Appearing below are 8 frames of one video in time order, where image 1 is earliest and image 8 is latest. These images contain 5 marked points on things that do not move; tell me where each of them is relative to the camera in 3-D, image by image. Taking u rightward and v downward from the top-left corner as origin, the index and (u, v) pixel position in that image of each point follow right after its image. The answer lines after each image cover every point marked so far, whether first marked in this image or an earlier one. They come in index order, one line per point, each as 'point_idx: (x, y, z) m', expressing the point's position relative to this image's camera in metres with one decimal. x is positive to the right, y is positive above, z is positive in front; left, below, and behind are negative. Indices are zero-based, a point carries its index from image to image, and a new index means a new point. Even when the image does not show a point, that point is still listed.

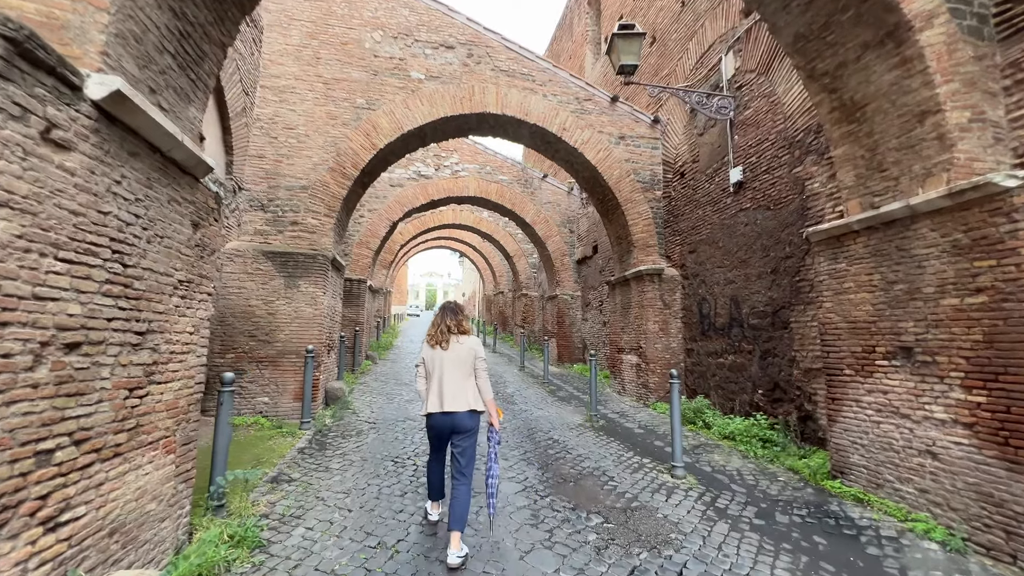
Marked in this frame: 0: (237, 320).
0: (-3.7, -0.4, +6.1) m
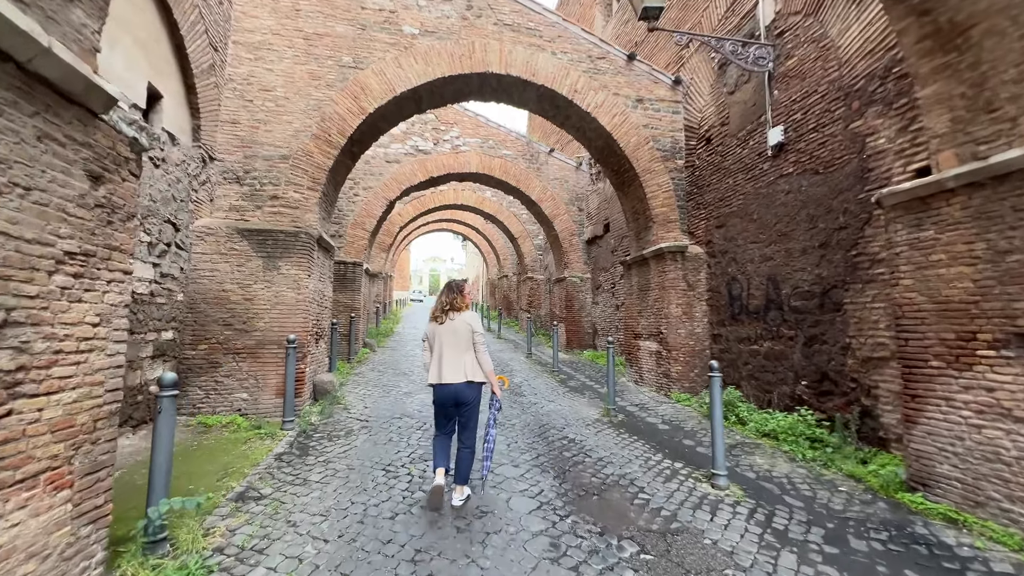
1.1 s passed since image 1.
0: (-3.6, -0.2, +5.4) m
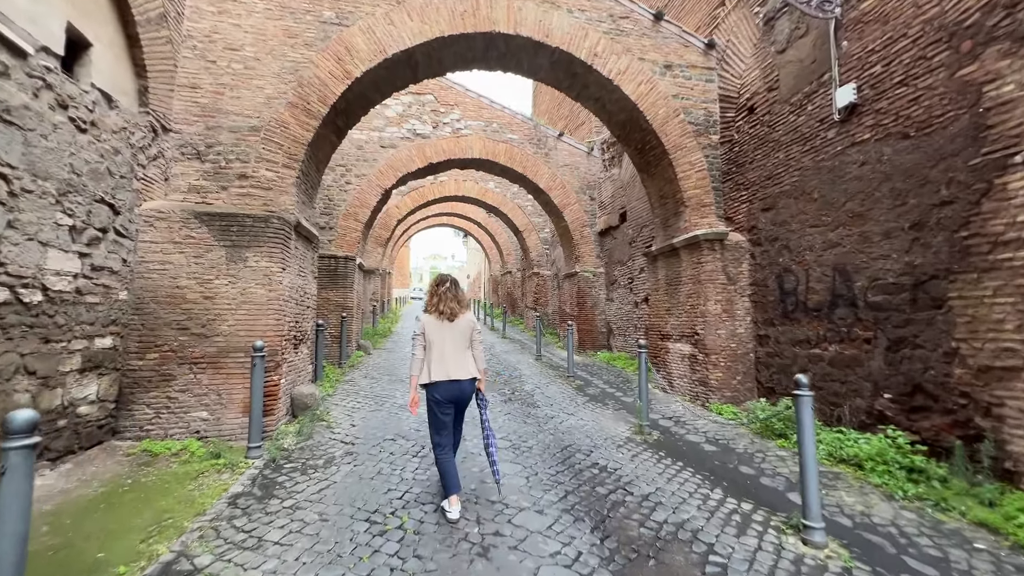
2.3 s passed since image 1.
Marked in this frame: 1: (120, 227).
0: (-3.4, -0.2, +4.4) m
1: (-3.6, +0.6, +4.2) m
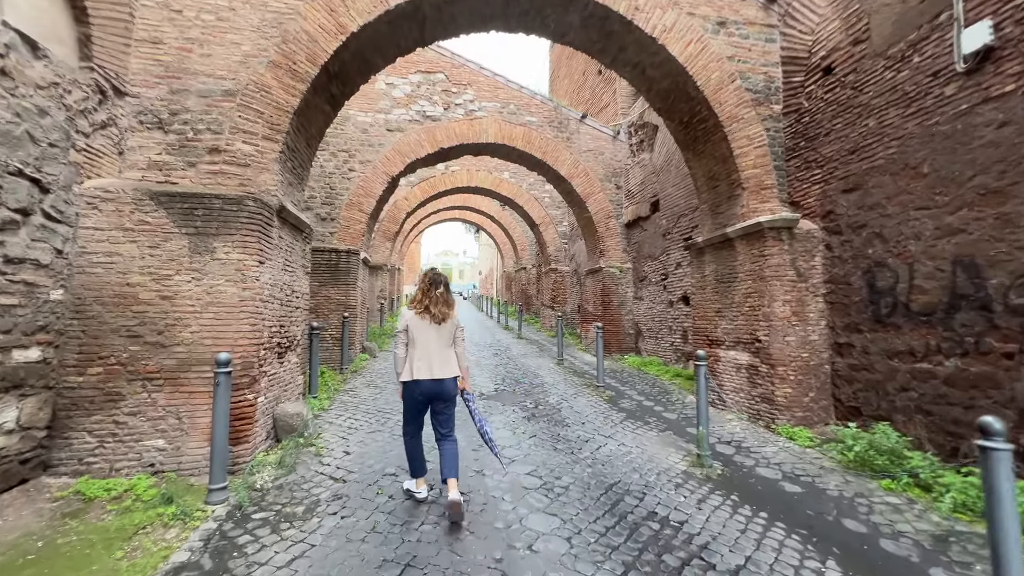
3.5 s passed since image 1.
0: (-3.2, -0.2, +3.6) m
1: (-3.4, +0.6, +3.3) m
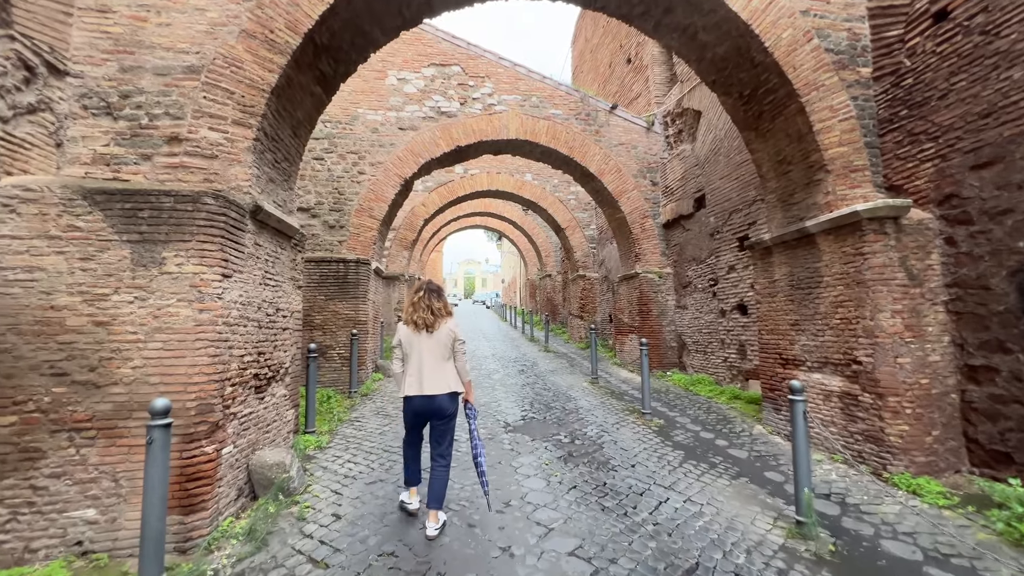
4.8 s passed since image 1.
0: (-3.0, -0.3, +2.8) m
1: (-3.2, +0.4, +2.6) m
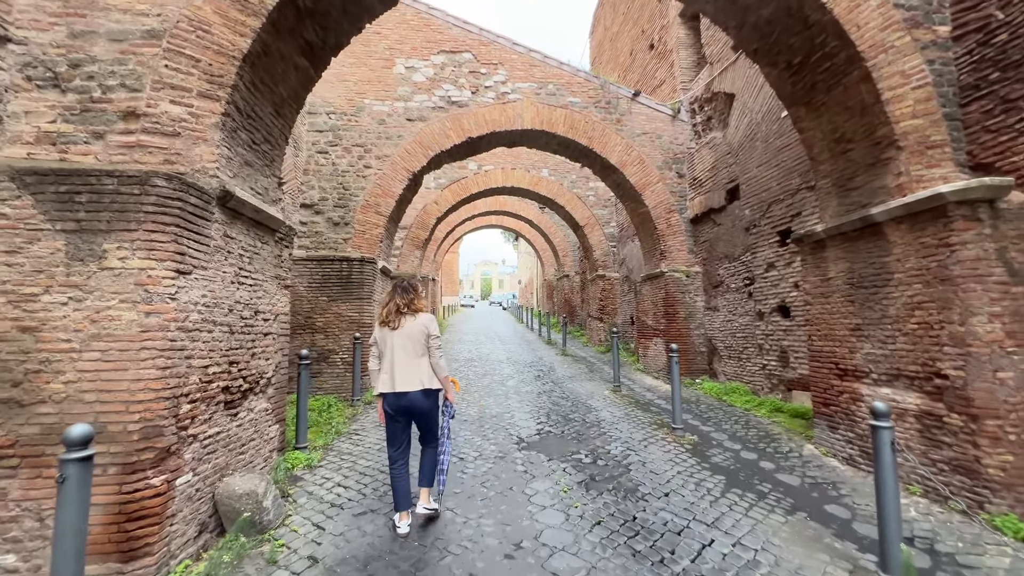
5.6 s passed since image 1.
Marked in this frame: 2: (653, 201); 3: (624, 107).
0: (-2.9, -0.3, +2.3) m
1: (-3.2, +0.4, +2.1) m
2: (+2.7, +1.6, +8.6) m
3: (+2.2, +3.6, +8.9) m
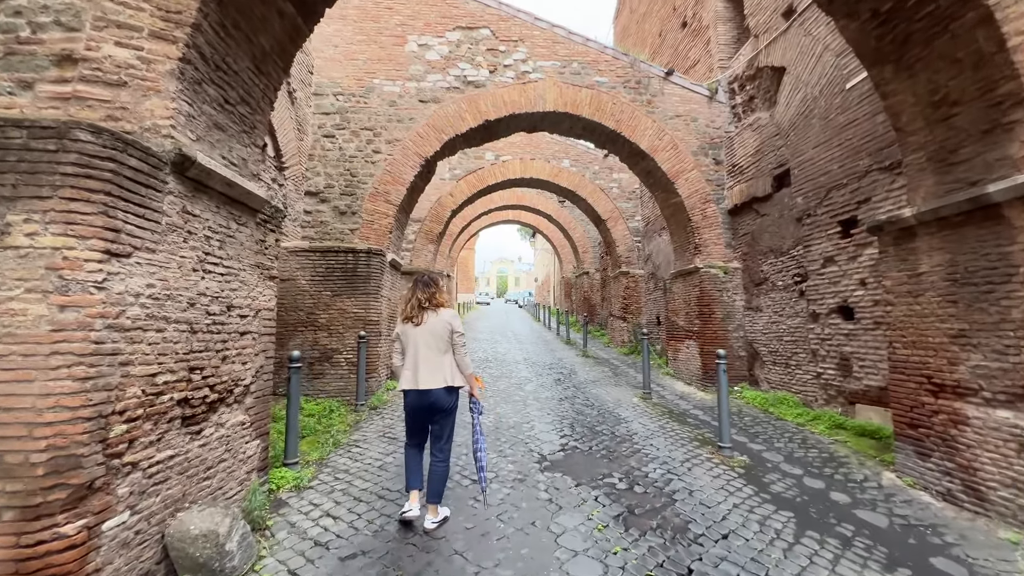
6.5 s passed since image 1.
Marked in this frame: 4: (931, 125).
0: (-2.8, -0.3, +1.7) m
1: (-3.0, +0.5, +1.5) m
2: (+3.0, +1.7, +7.8) m
3: (+2.6, +3.6, +8.2) m
4: (+3.3, +1.3, +3.5) m
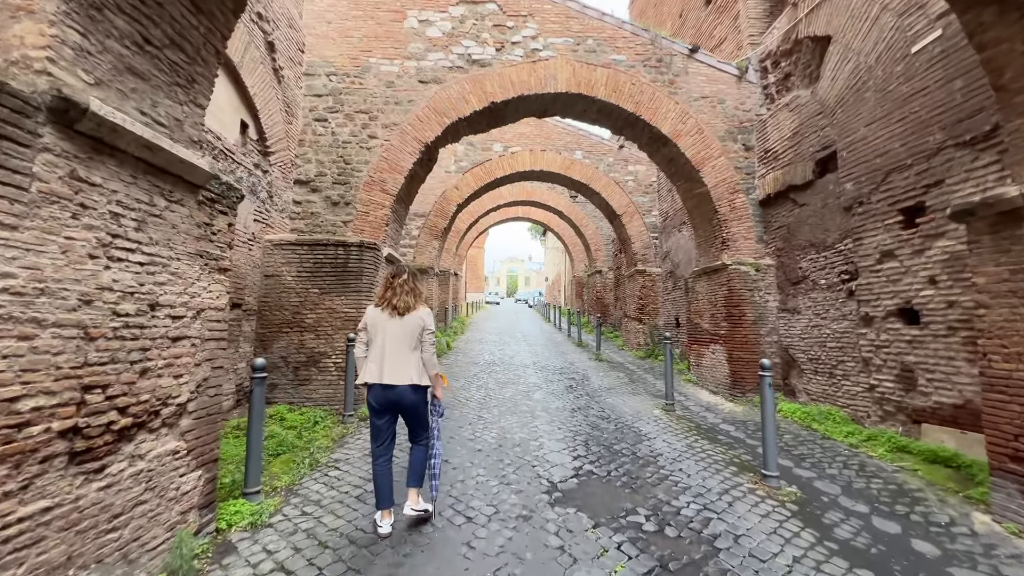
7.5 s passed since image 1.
0: (-2.8, -0.2, +1.1) m
1: (-3.1, +0.5, +0.9) m
2: (+3.1, +1.7, +7.1) m
3: (+2.7, +3.6, +7.4) m
4: (+3.3, +1.3, +2.7) m
